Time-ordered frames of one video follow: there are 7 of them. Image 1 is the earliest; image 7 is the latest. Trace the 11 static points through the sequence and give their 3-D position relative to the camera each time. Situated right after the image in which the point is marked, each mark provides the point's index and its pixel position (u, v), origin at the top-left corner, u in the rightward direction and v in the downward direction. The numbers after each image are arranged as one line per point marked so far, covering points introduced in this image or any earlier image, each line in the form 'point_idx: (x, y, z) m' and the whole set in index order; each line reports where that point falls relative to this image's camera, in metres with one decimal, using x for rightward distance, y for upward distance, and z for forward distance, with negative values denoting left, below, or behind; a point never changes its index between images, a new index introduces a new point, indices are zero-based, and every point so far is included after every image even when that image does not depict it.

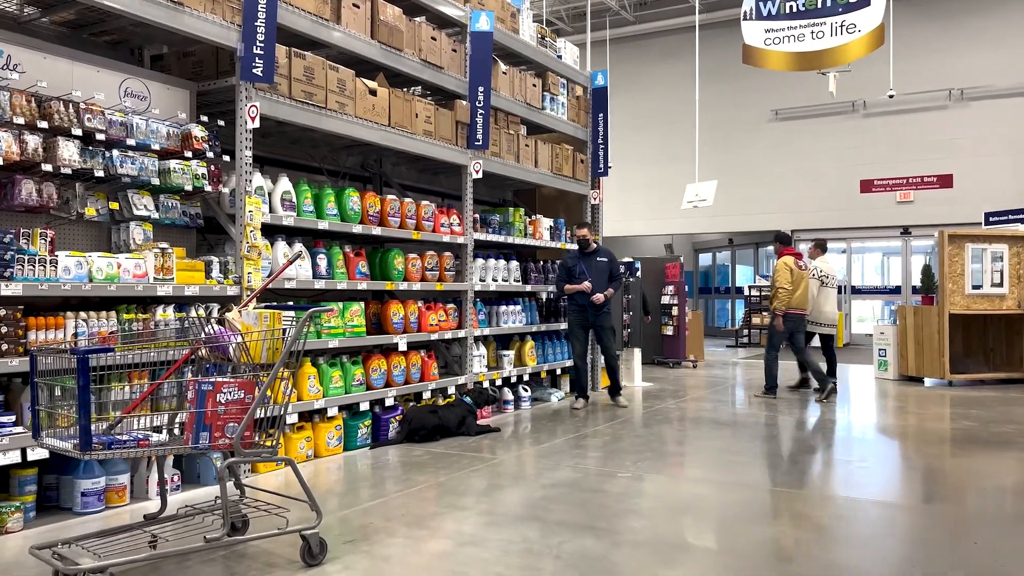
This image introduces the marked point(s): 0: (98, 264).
0: (-1.7, +0.1, +3.5) m
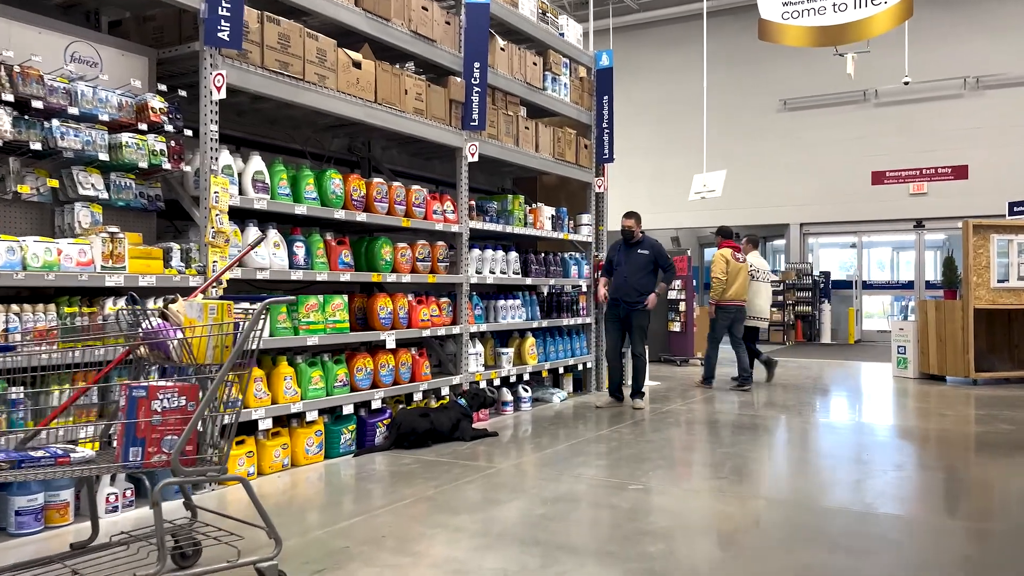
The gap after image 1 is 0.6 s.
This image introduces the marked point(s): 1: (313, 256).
0: (-1.8, +0.1, +3.1) m
1: (-1.0, +0.2, +4.4) m
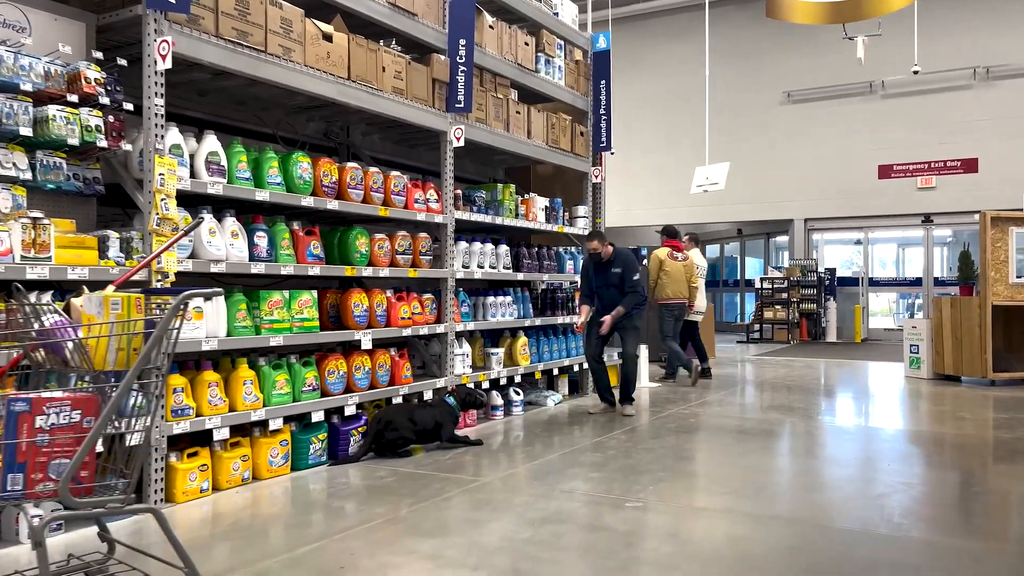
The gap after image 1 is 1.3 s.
0: (-1.8, +0.2, +2.7) m
1: (-1.1, +0.2, +3.9) m
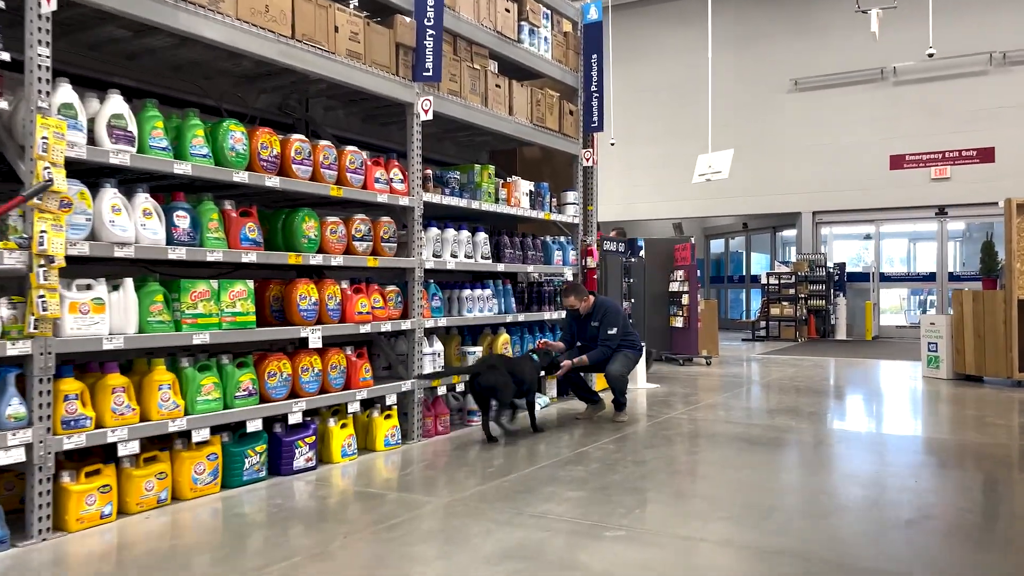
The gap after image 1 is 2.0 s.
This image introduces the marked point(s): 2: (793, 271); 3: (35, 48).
0: (-2.0, +0.2, +2.1) m
1: (-1.2, +0.2, +3.4) m
2: (+4.6, +0.3, +13.7) m
3: (-1.6, +0.8, +2.8) m
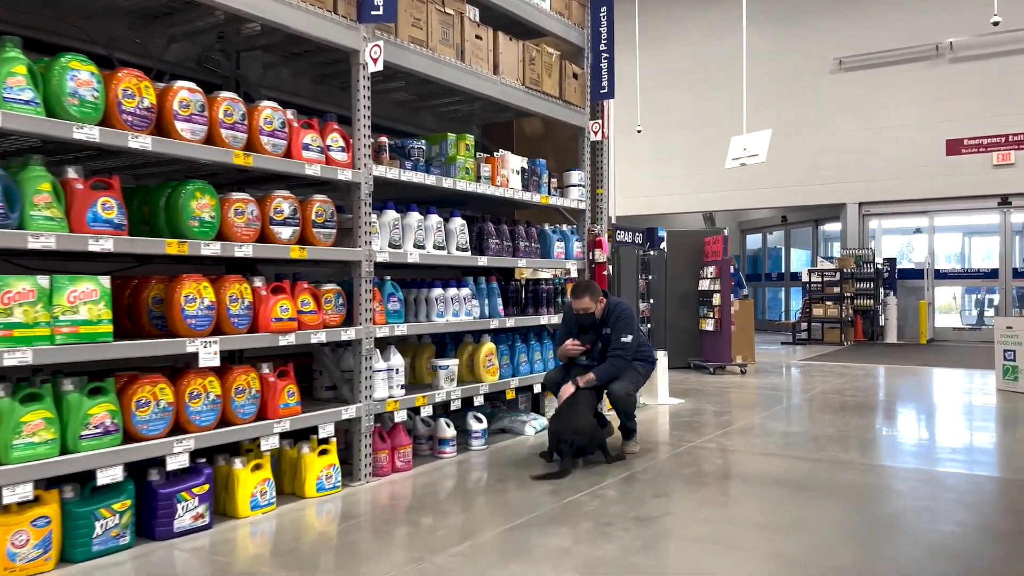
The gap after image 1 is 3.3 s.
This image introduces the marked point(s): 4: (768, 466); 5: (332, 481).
0: (-2.2, +0.2, +1.2) m
1: (-1.4, +0.2, +2.4) m
2: (+4.8, +0.3, +12.5) m
3: (-1.8, +0.8, +1.8) m
4: (+1.2, -0.9, +4.1) m
5: (-0.7, -0.8, +3.4) m
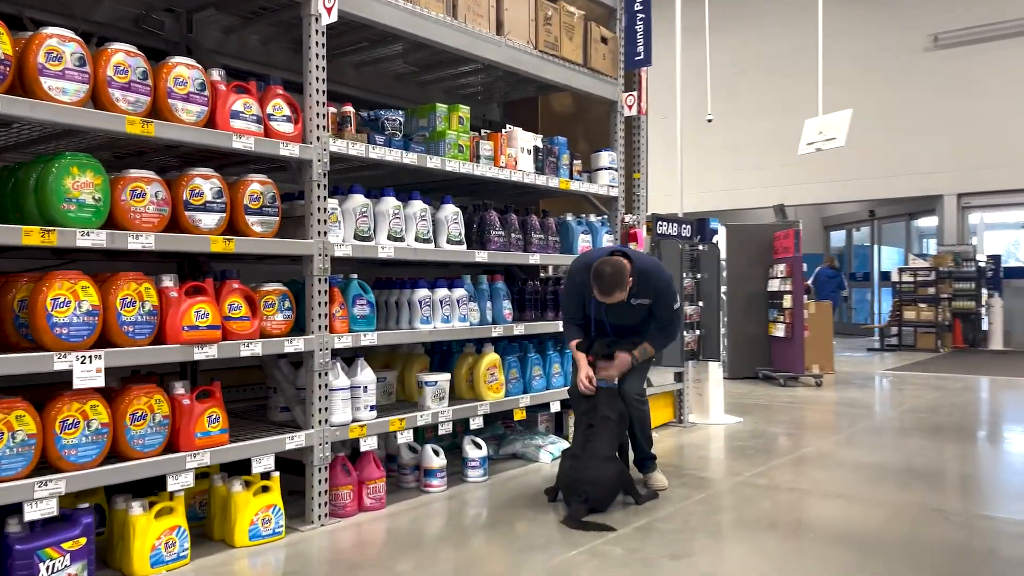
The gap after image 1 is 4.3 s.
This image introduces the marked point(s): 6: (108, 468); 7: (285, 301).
0: (-2.5, +0.2, +0.7) m
1: (-1.6, +0.2, +1.9) m
2: (+5.6, +0.3, +11.3) m
3: (-2.0, +0.8, +1.3) m
4: (+1.2, -0.9, +3.2) m
5: (-0.8, -0.8, +2.8) m
6: (-1.1, -0.5, +2.4) m
7: (-0.8, 0.0, +2.9) m
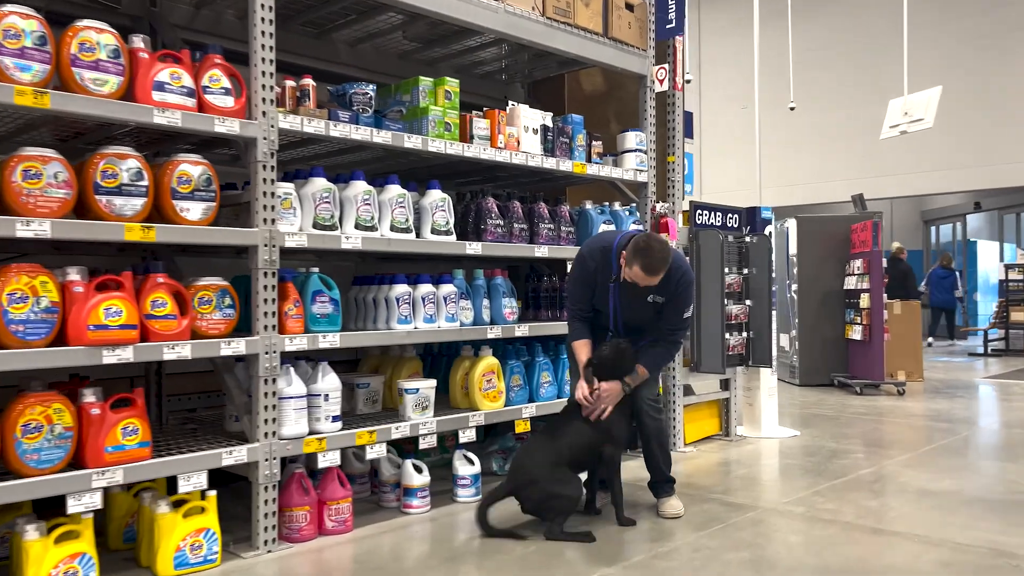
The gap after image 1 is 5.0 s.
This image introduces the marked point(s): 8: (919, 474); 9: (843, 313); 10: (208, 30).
0: (-2.8, +0.2, +0.6) m
1: (-1.8, +0.3, +1.6) m
2: (+6.4, +0.3, +10.2) m
3: (-2.2, +0.8, +1.1) m
4: (+1.2, -0.9, +2.7) m
5: (-0.9, -0.8, +2.5) m
6: (-1.3, -0.5, +2.1) m
7: (-0.9, 0.0, +2.5) m
8: (+1.9, -0.9, +3.8) m
9: (+2.7, -0.2, +6.9) m
10: (-1.2, +1.0, +3.2) m
